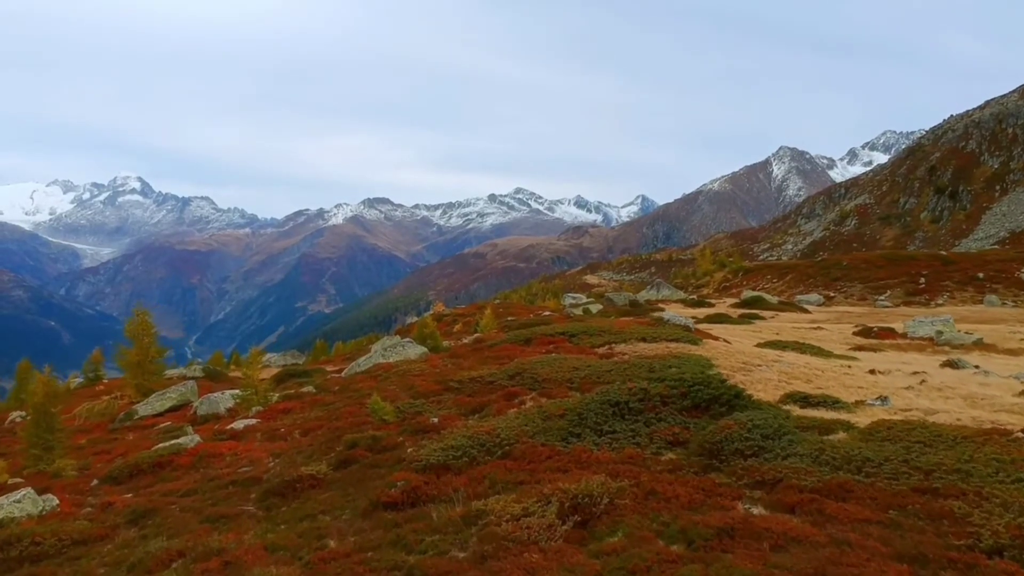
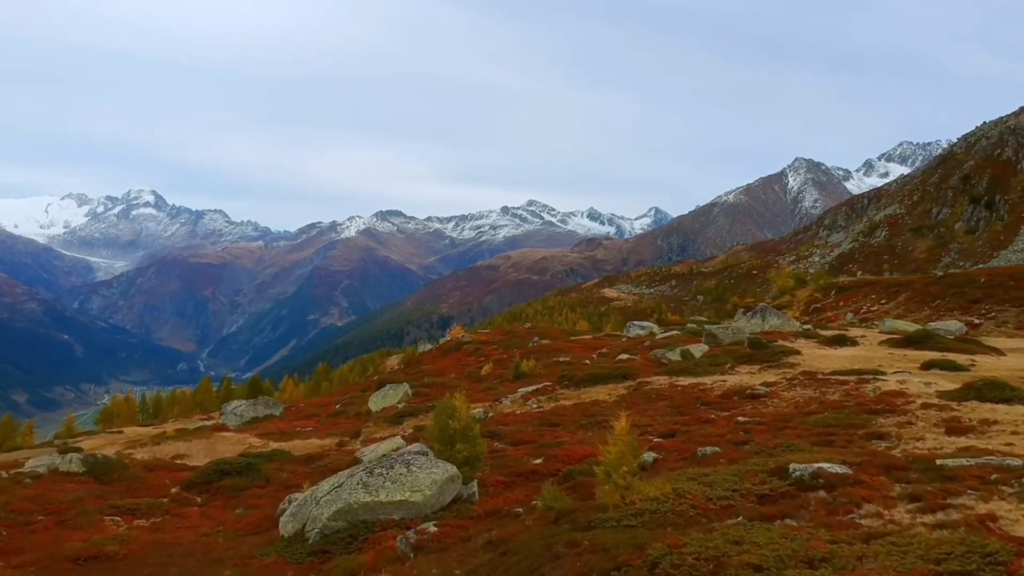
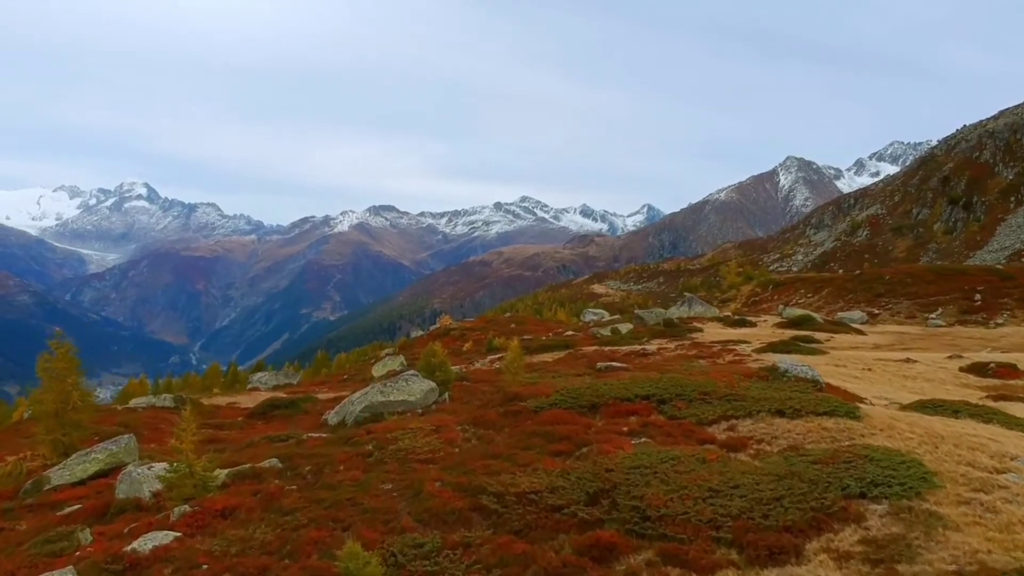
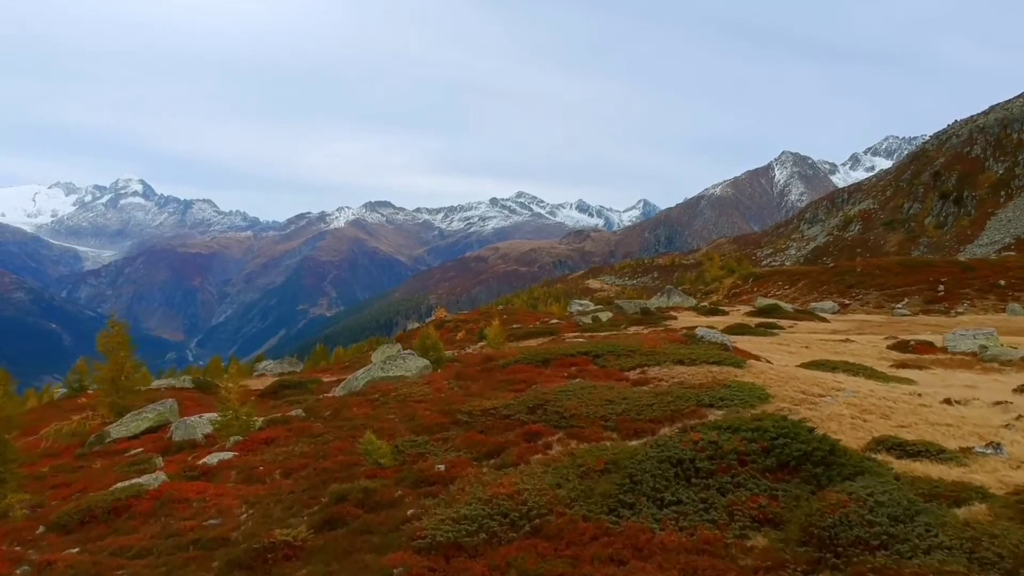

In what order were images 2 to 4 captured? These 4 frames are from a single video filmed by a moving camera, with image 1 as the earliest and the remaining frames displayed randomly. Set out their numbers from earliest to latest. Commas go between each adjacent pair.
4, 3, 2
